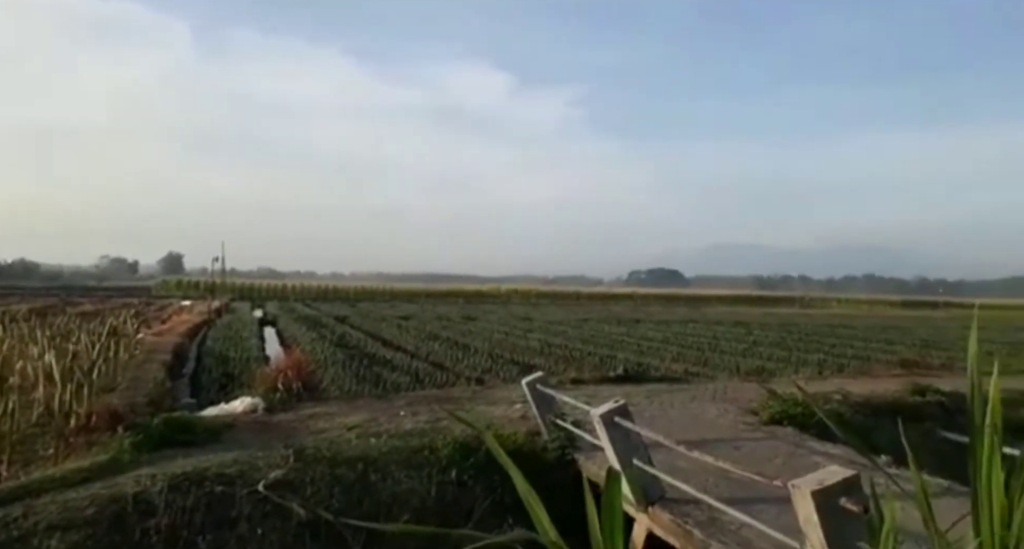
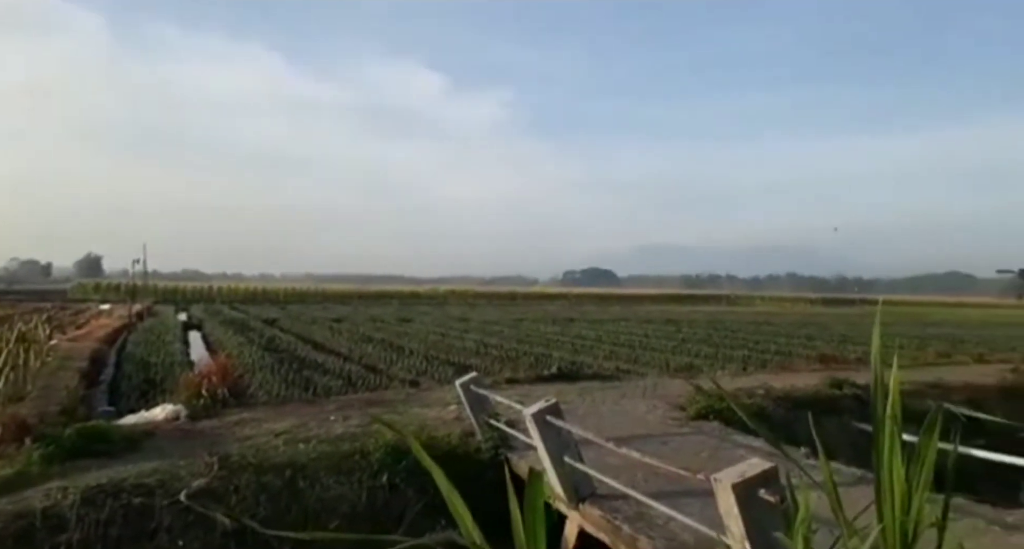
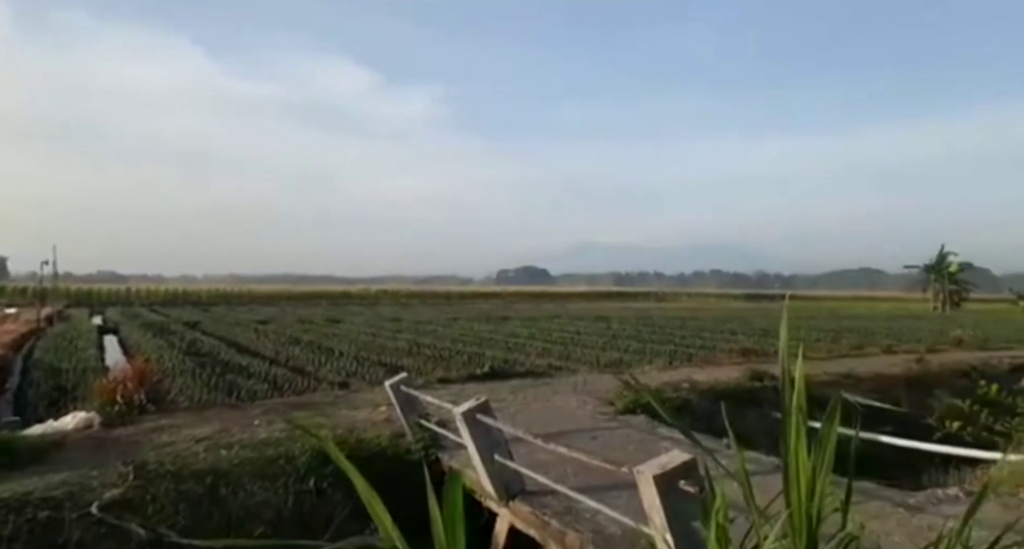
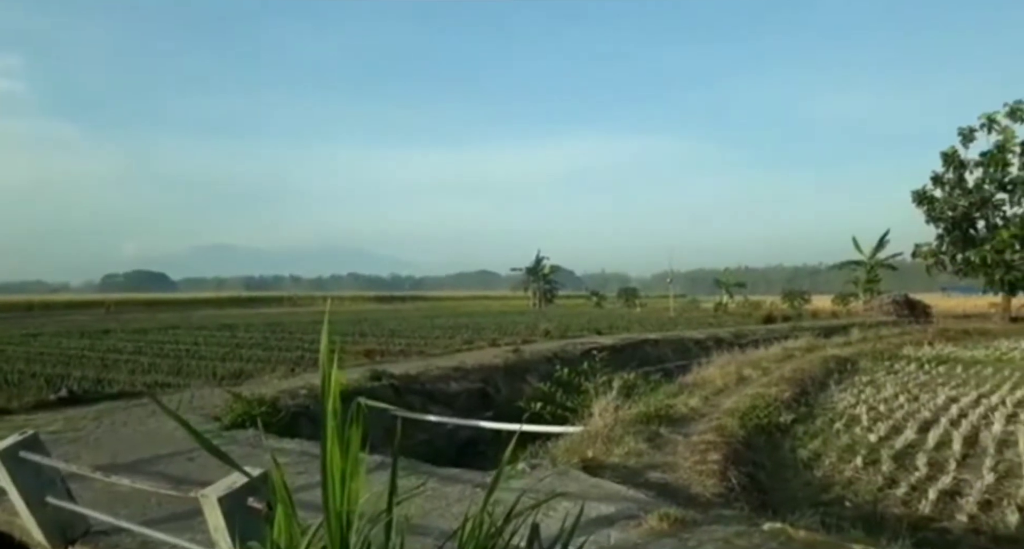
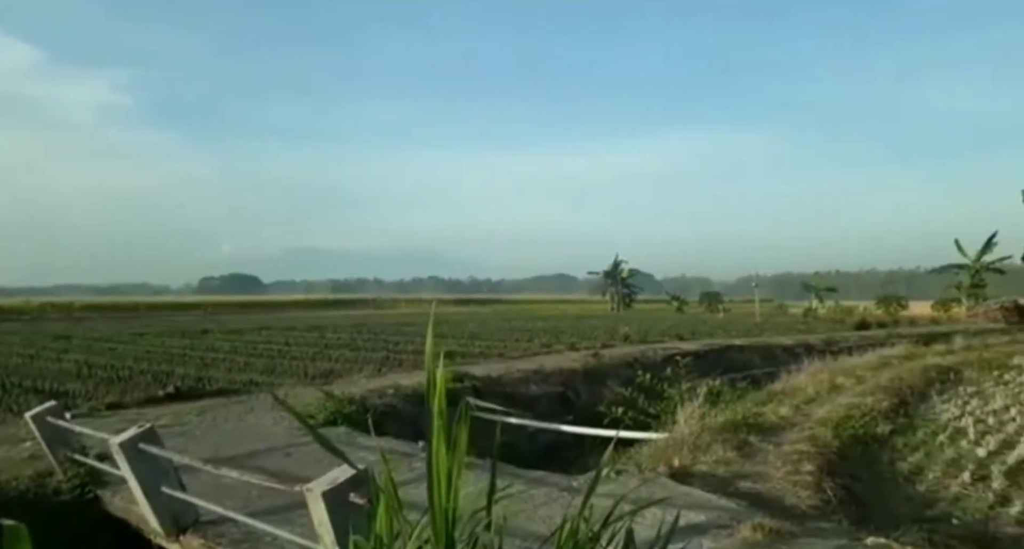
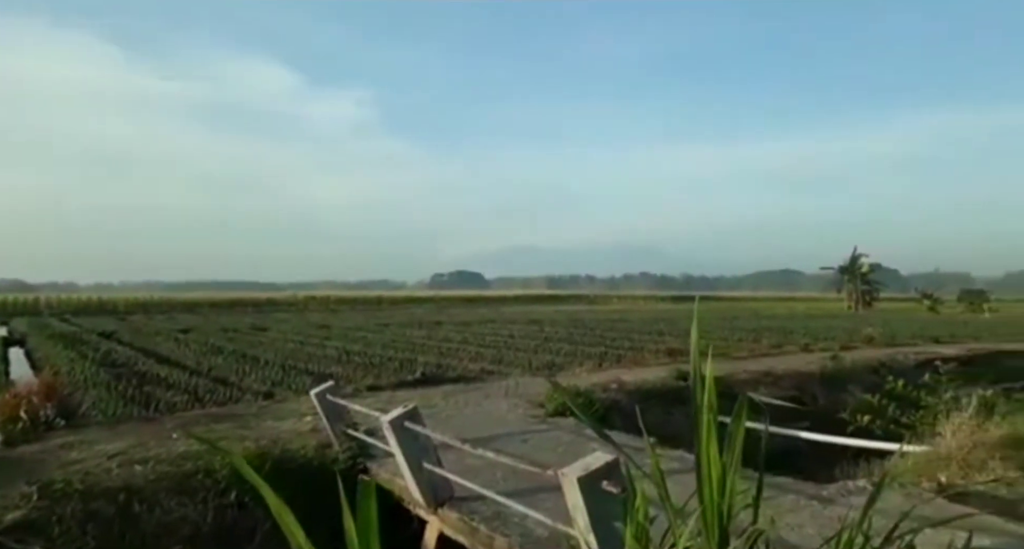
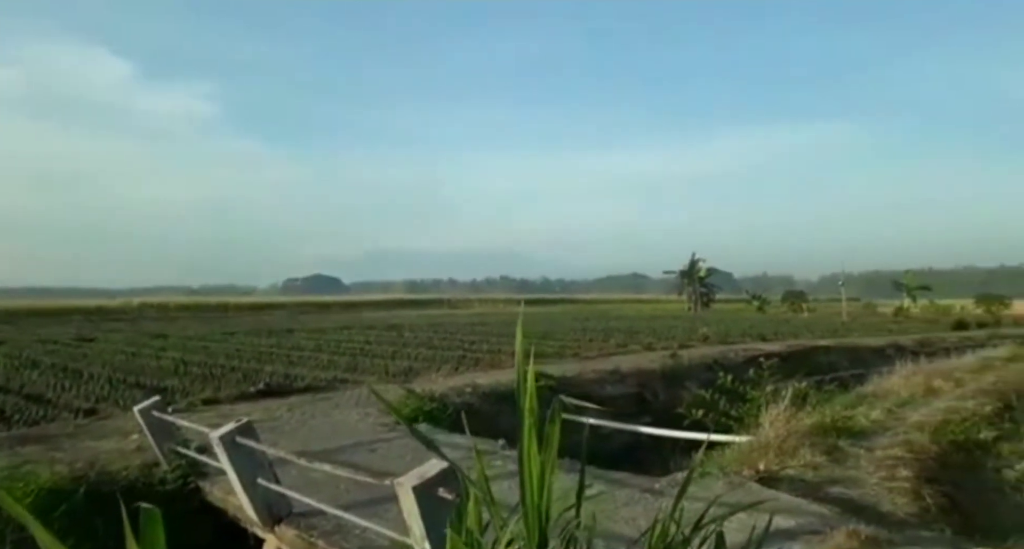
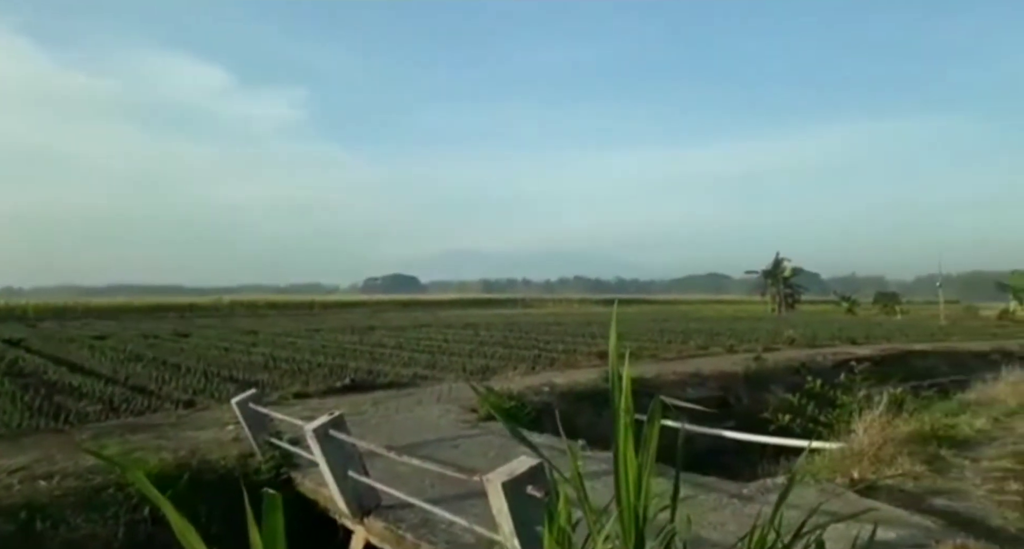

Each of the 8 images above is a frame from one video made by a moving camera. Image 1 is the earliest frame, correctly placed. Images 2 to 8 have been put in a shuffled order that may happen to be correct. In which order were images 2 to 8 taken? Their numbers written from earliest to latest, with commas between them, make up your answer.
2, 3, 6, 8, 7, 5, 4
